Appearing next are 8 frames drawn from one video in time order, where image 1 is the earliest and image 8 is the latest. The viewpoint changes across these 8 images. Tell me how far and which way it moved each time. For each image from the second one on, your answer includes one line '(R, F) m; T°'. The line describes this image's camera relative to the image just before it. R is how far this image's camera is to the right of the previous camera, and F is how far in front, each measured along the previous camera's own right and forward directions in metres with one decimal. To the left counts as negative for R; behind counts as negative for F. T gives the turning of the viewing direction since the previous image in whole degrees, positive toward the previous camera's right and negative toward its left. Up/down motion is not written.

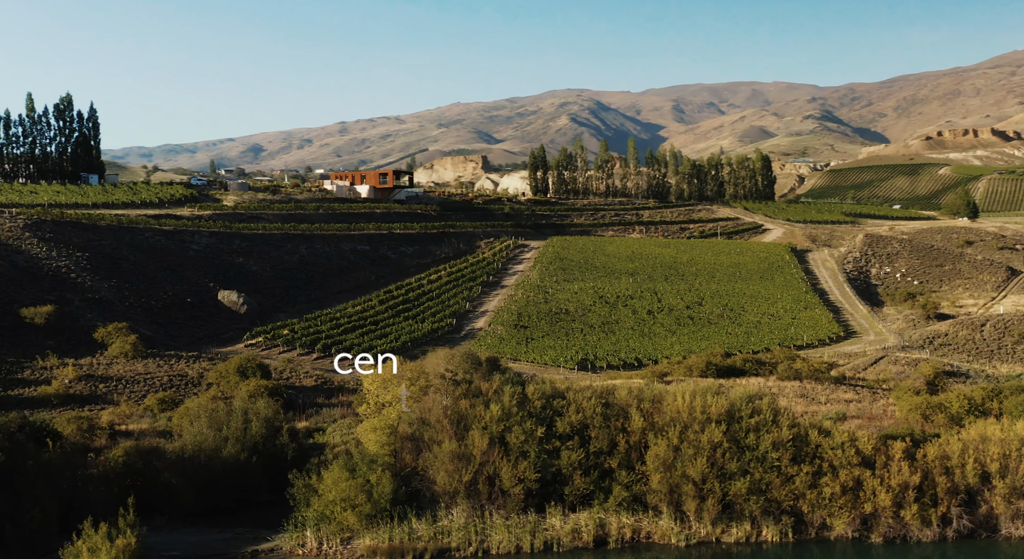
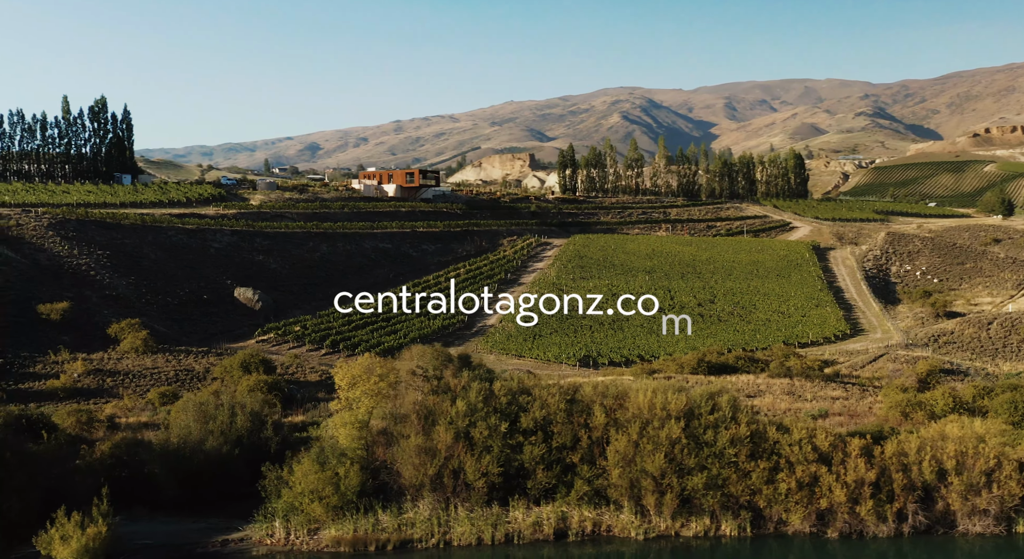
(+2.2, -0.4) m; -3°
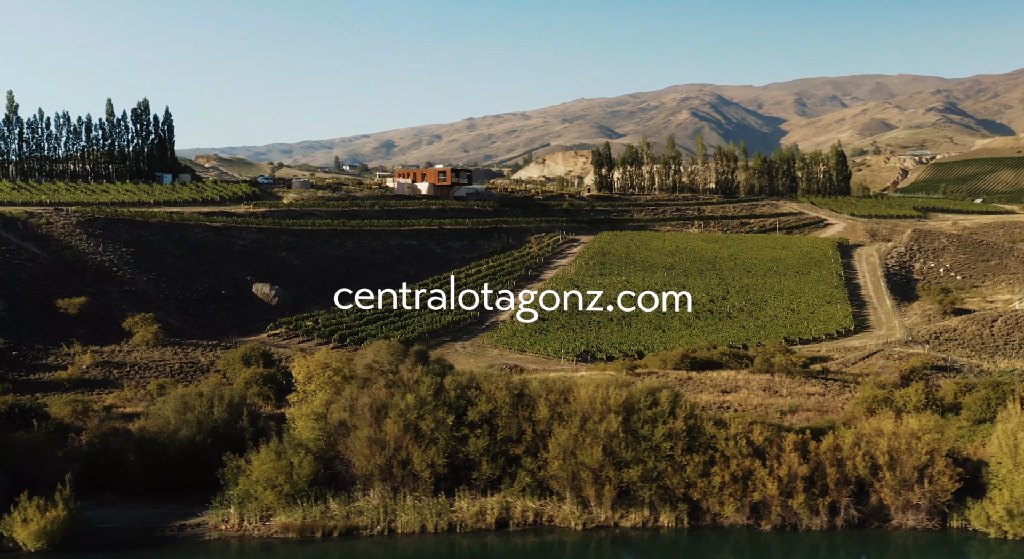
(+3.1, -0.4) m; -3°
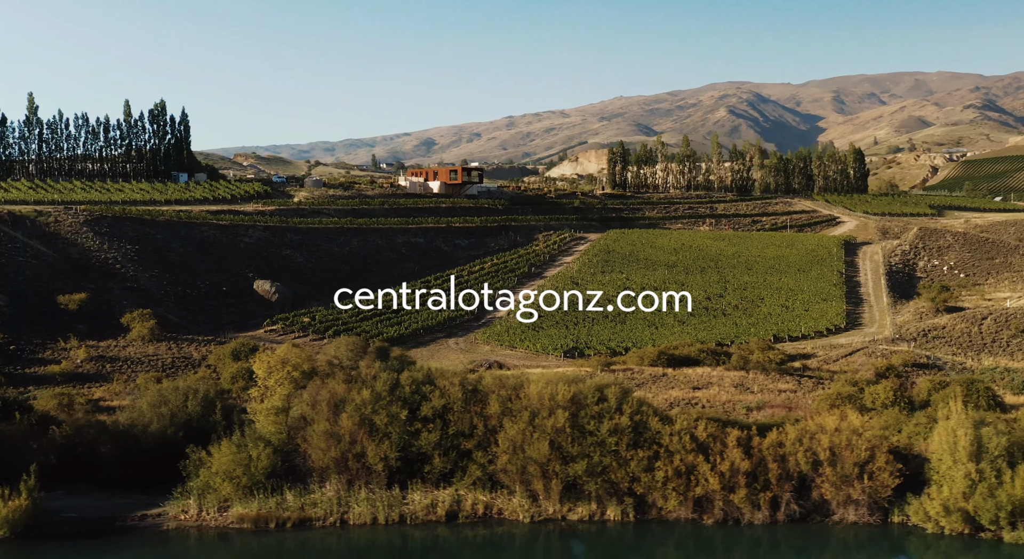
(+2.2, -0.3) m; -2°
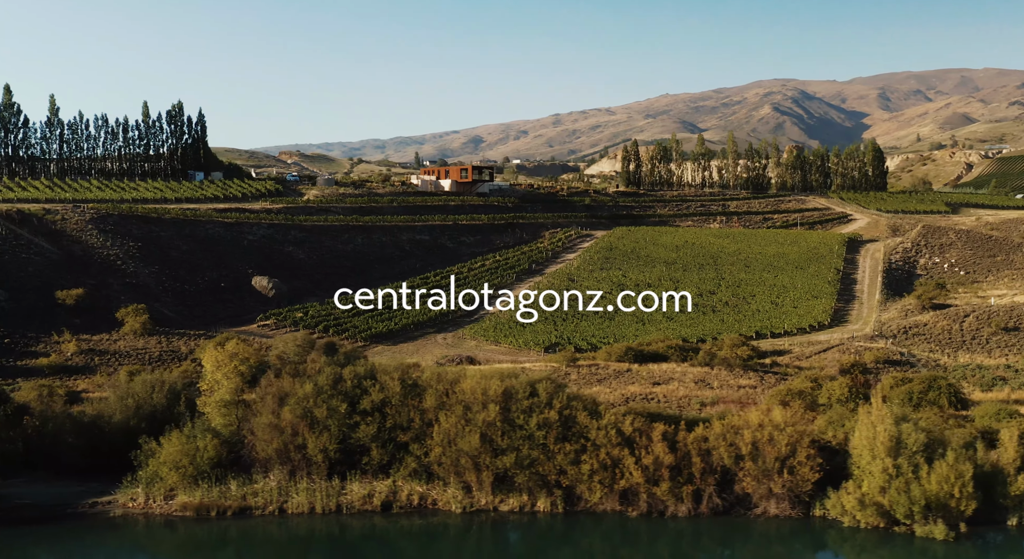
(+2.8, -0.3) m; -2°
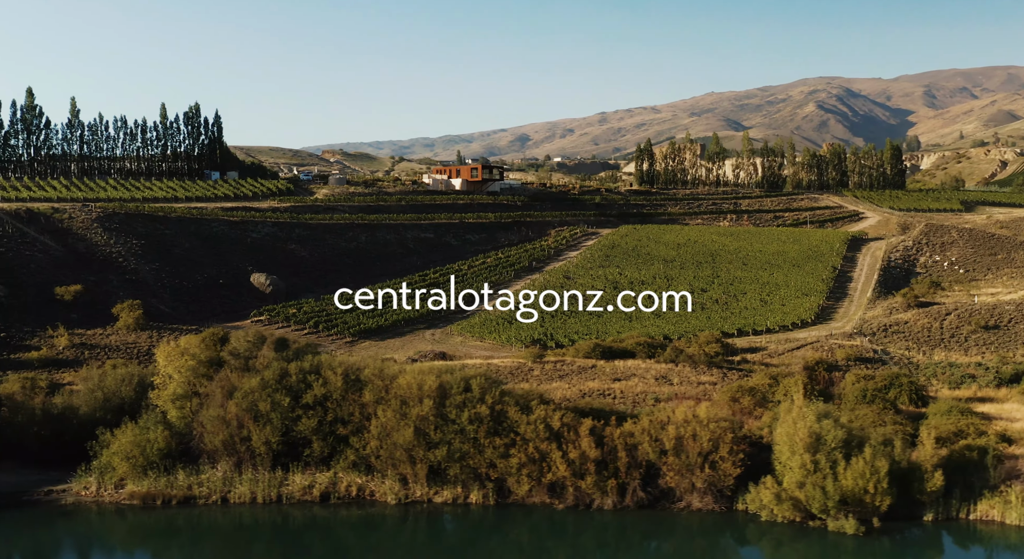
(+2.7, -0.3) m; -2°
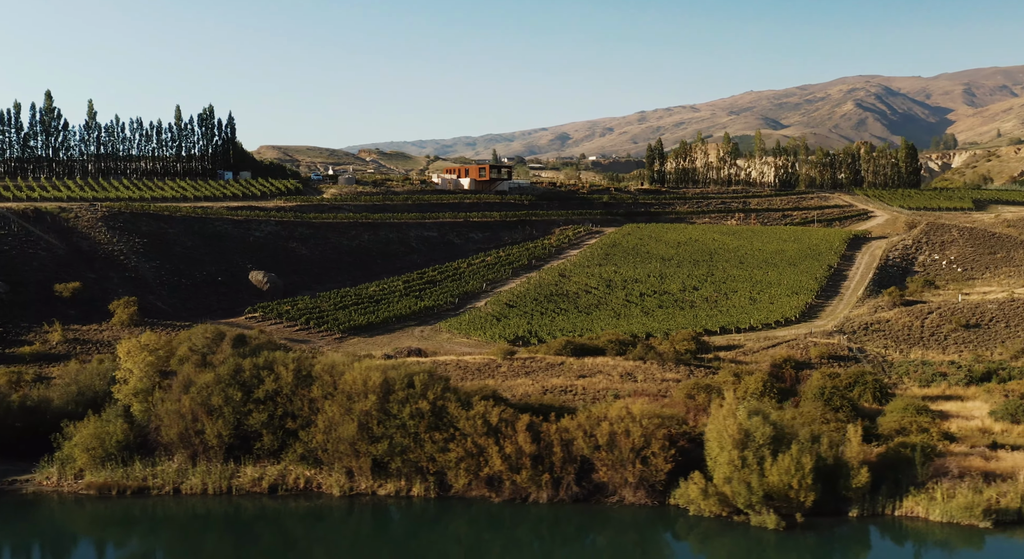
(+2.4, -0.3) m; -2°
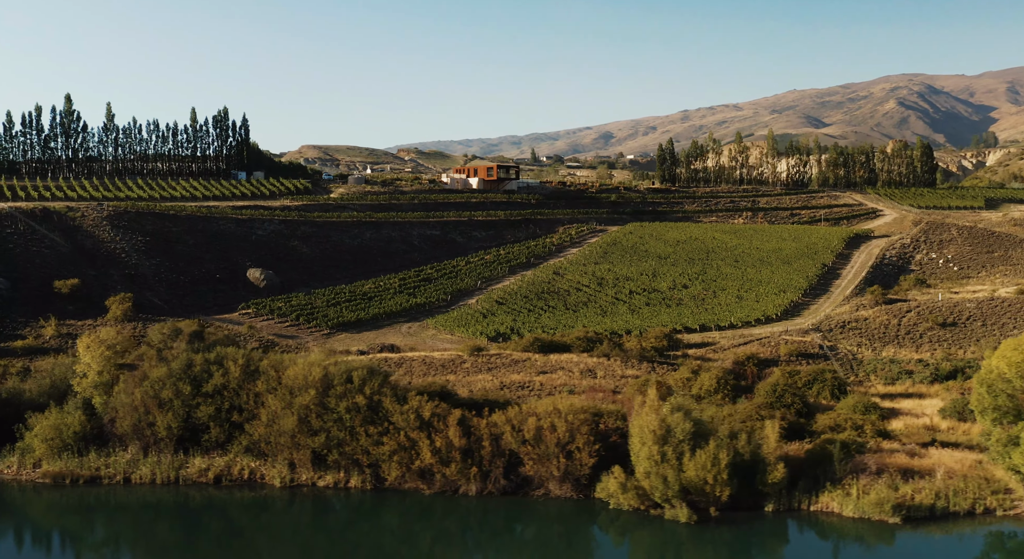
(+2.7, -0.4) m; -2°
